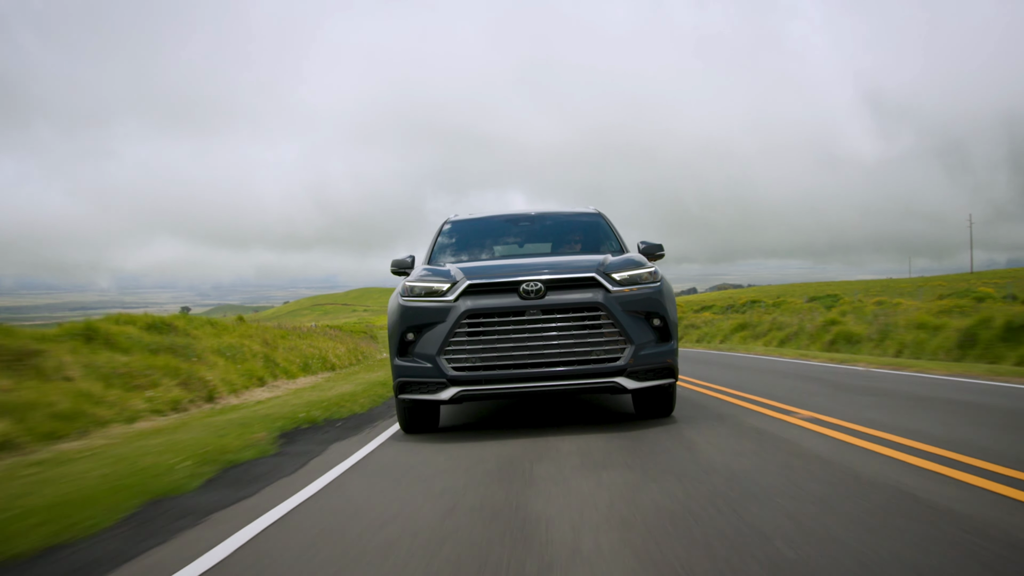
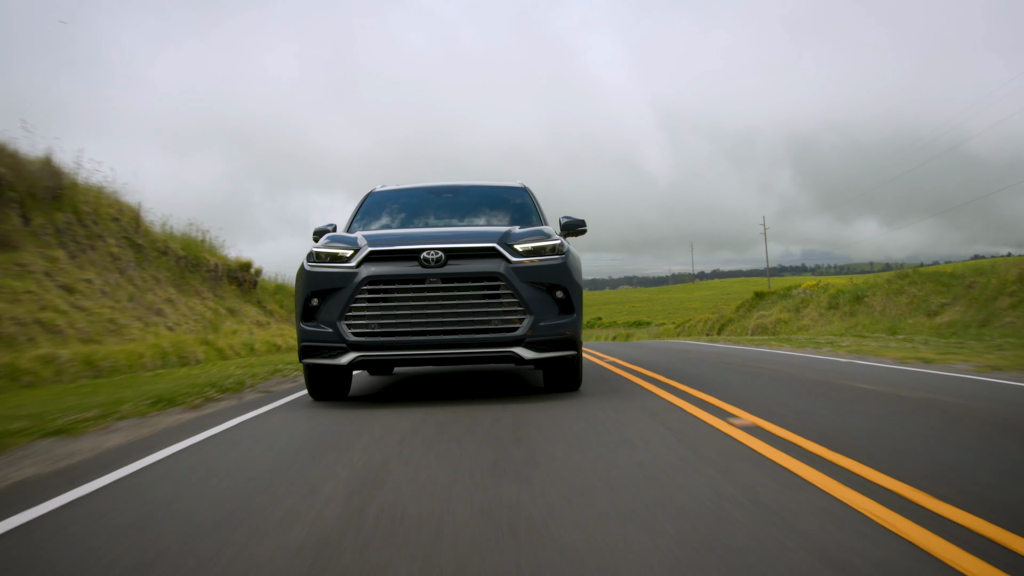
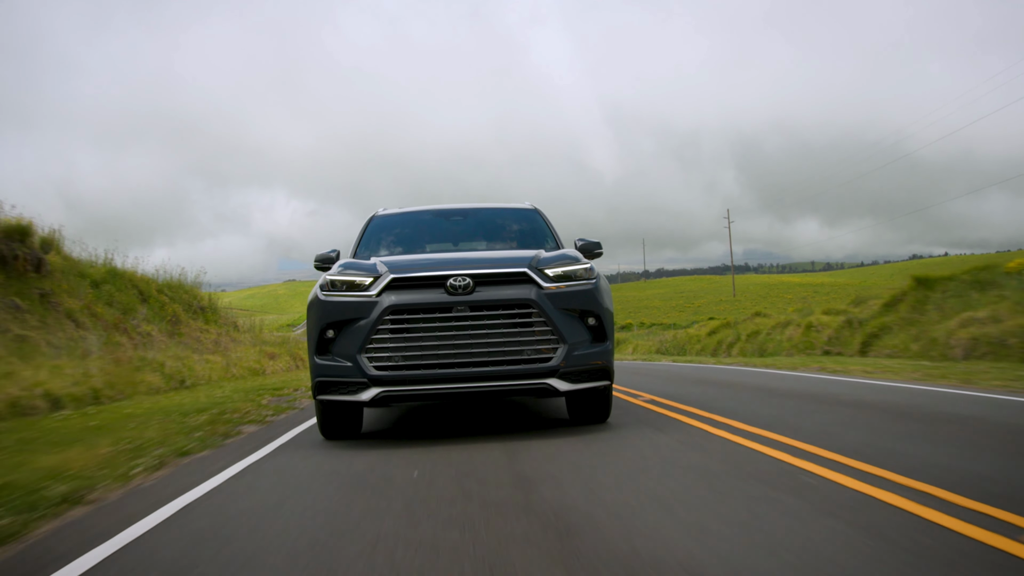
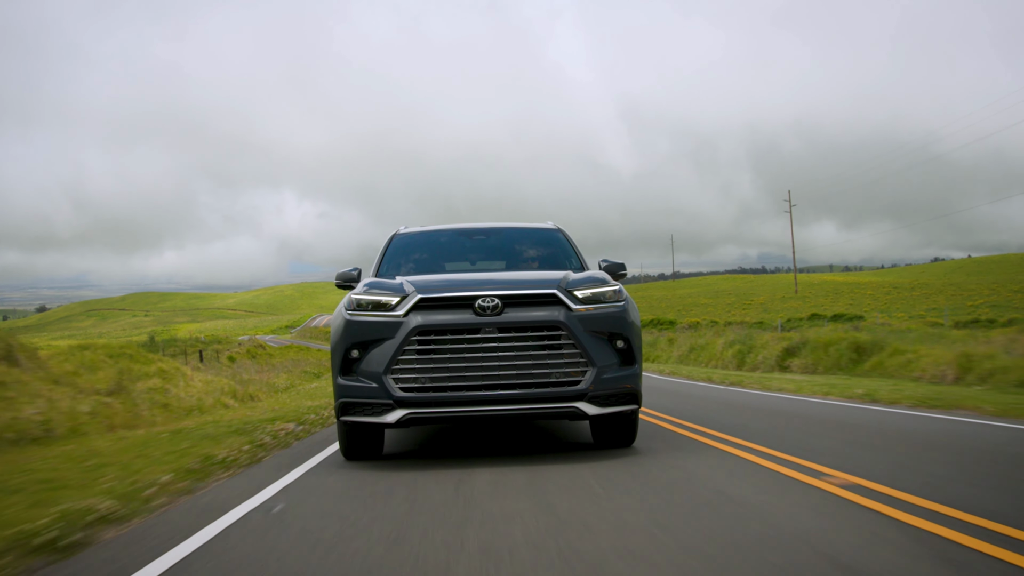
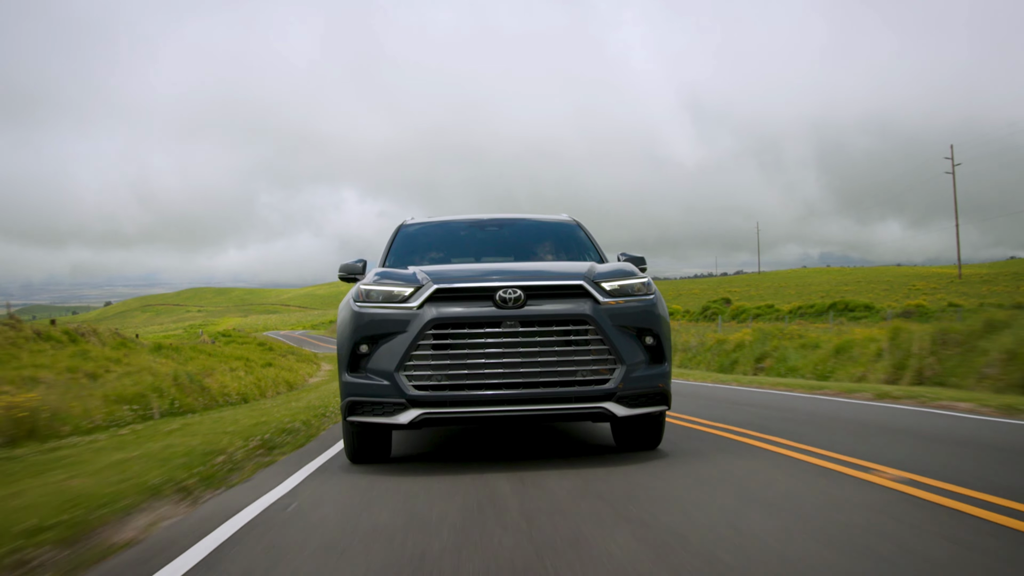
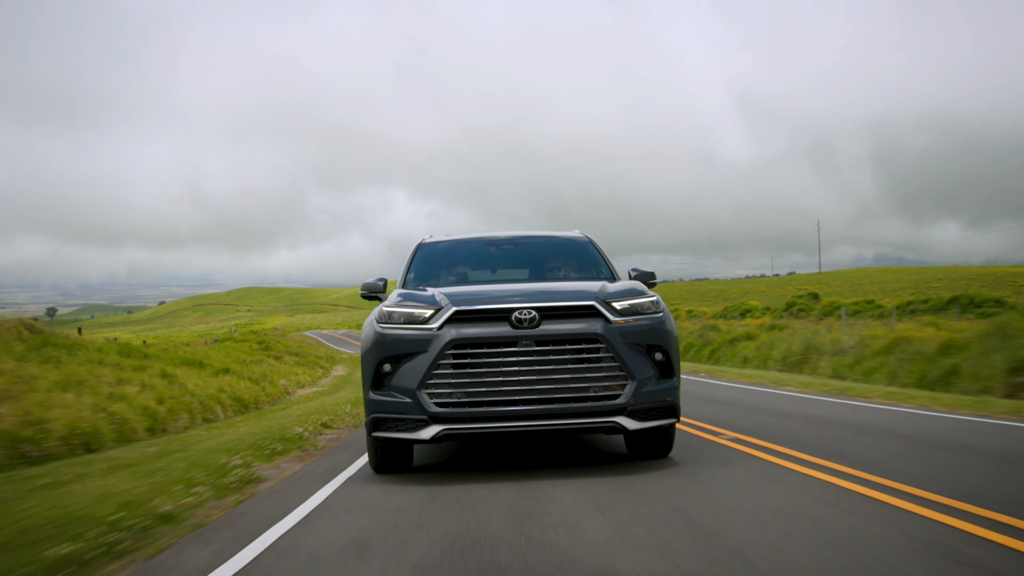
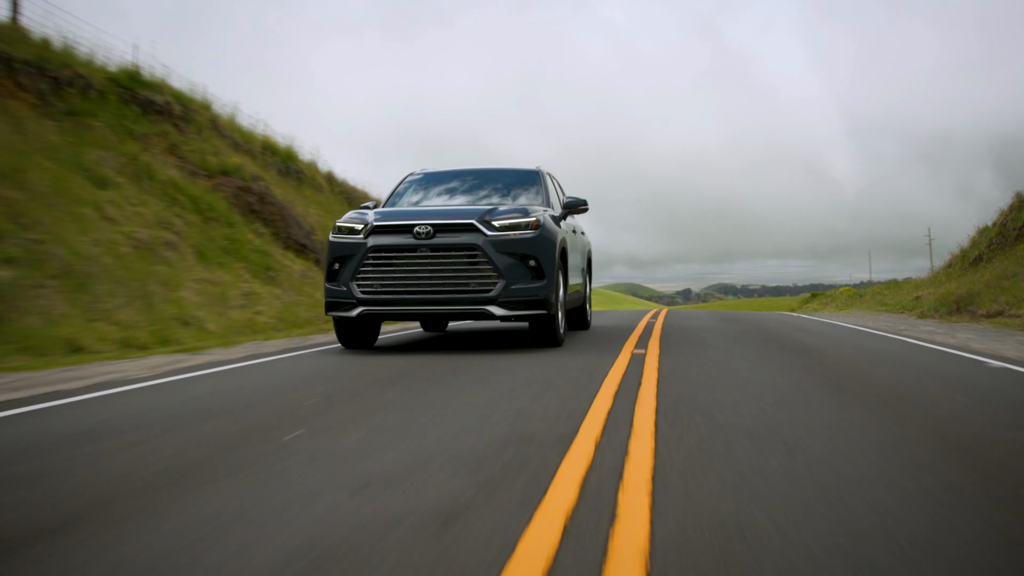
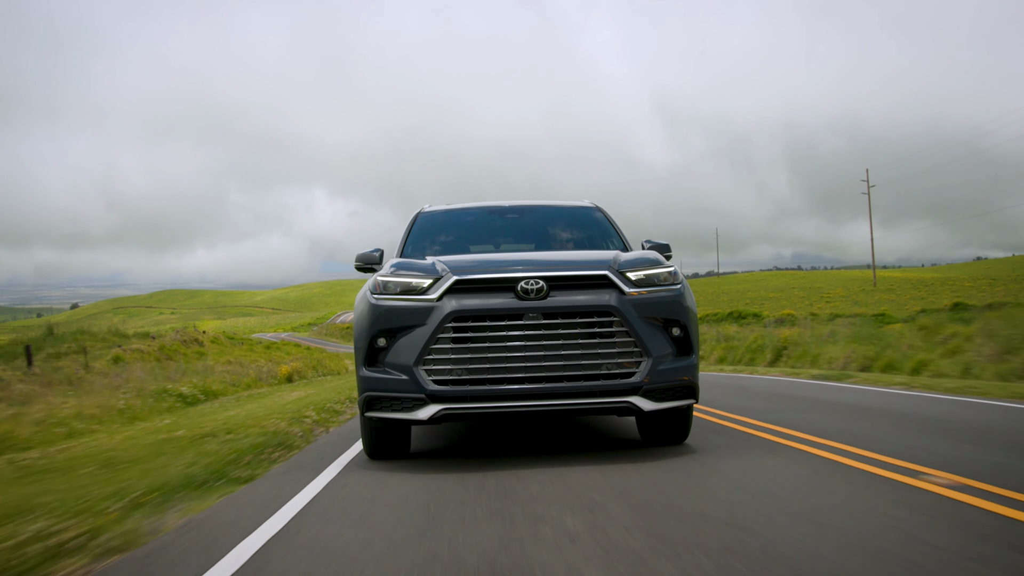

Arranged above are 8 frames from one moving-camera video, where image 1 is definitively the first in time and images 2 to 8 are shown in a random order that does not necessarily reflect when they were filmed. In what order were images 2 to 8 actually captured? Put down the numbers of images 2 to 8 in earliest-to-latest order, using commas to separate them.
6, 5, 8, 4, 3, 2, 7
